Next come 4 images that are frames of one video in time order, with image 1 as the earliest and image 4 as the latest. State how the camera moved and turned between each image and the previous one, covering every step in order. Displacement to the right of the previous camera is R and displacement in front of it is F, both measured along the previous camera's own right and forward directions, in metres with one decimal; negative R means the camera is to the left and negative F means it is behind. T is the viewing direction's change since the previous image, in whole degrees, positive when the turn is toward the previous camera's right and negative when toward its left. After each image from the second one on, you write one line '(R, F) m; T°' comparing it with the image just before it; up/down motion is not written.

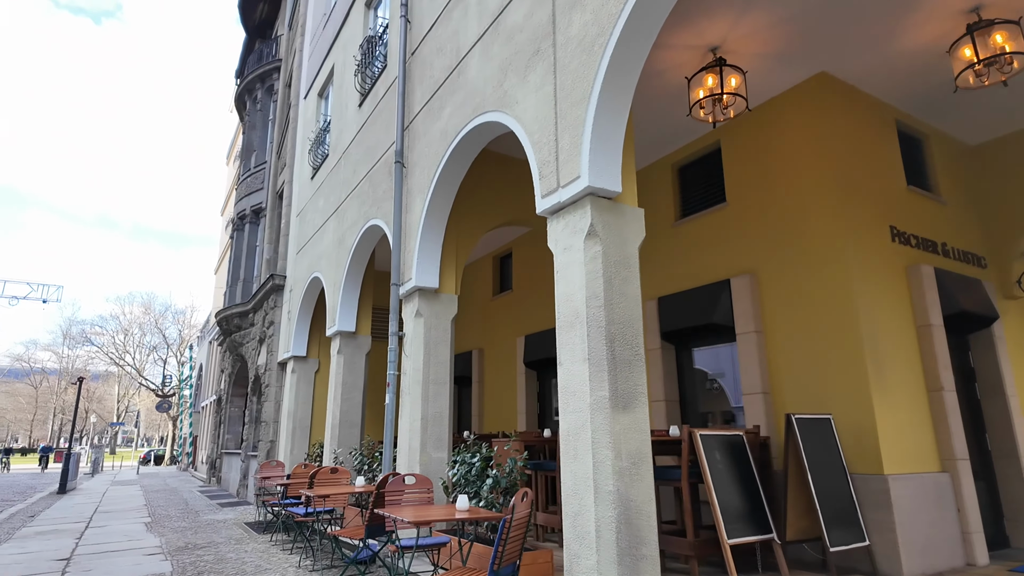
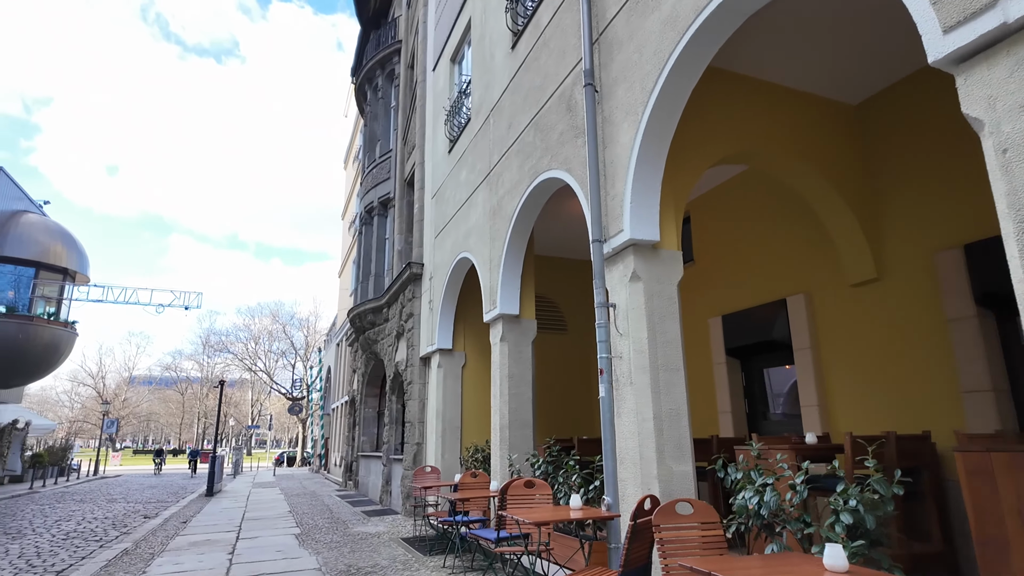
(-1.4, +1.7) m; -9°
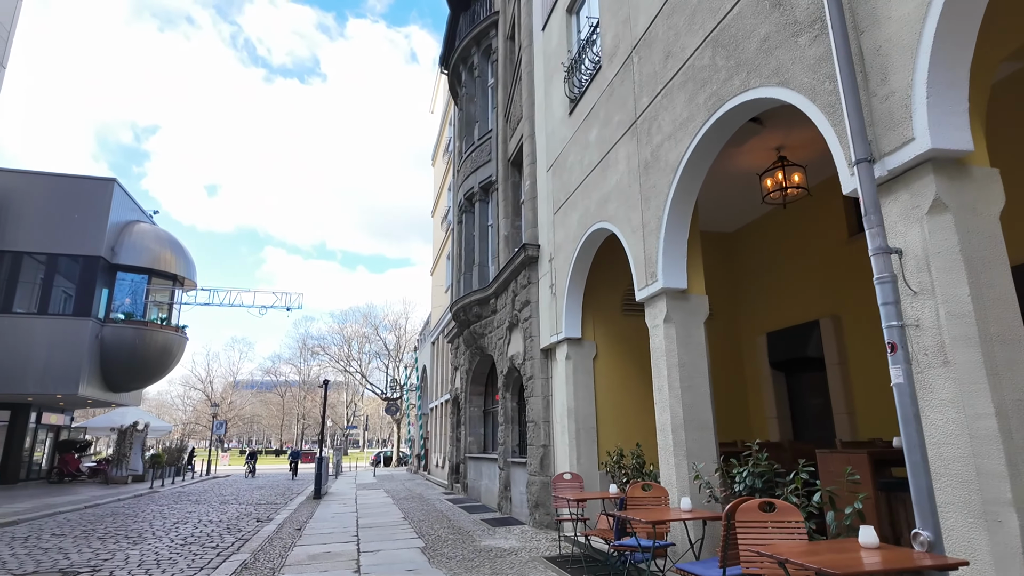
(-1.0, +1.4) m; -7°
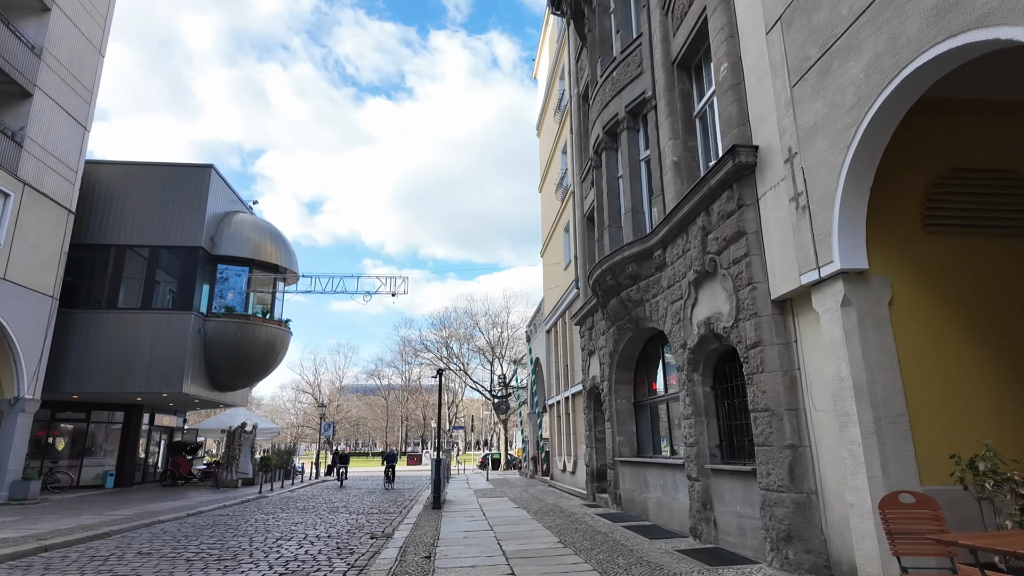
(-1.5, +3.3) m; -9°
